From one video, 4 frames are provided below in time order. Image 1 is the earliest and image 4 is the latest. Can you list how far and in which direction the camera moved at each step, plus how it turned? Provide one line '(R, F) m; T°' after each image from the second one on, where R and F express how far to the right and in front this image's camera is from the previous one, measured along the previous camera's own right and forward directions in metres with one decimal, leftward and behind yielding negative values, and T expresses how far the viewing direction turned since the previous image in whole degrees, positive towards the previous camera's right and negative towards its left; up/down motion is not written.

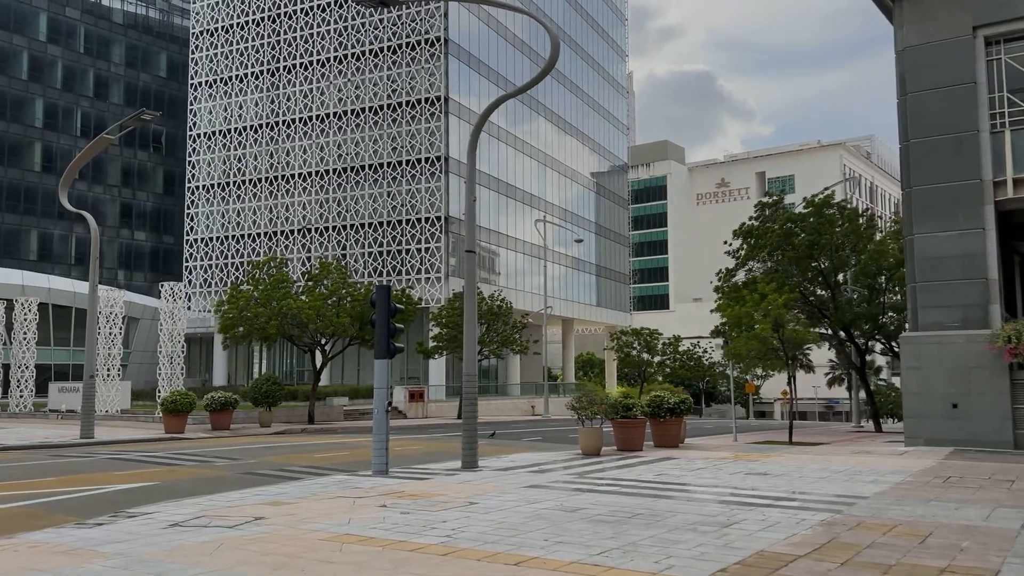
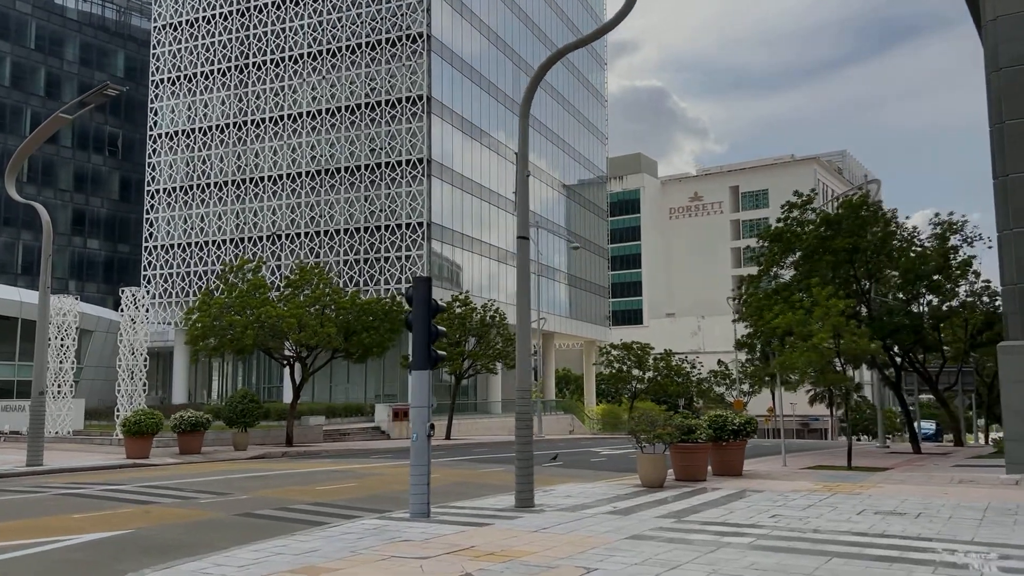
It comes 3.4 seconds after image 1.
(-1.8, +3.5) m; +3°
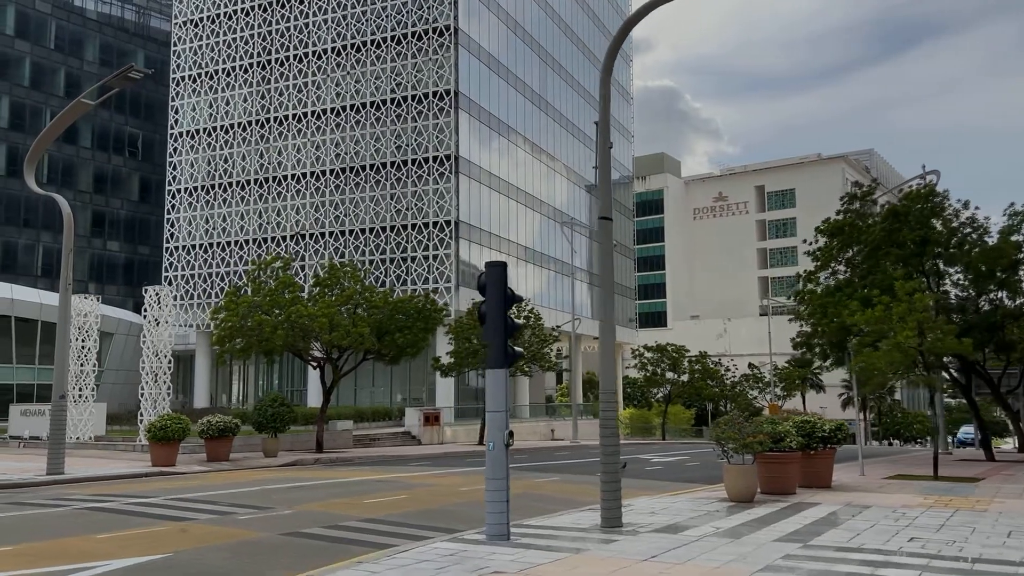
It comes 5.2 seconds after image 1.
(-1.0, +1.8) m; -1°
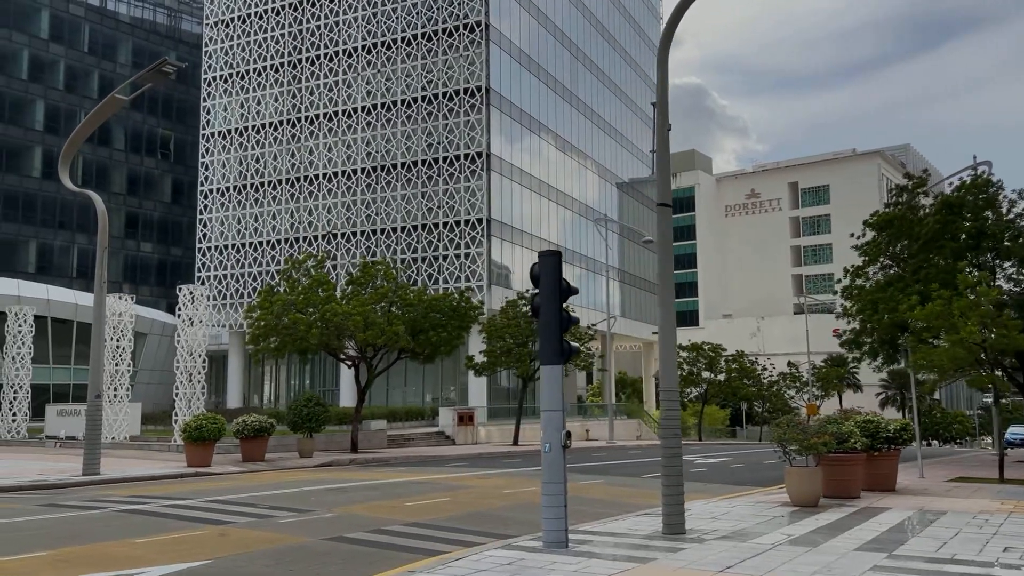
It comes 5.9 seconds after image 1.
(-0.4, +0.7) m; -2°
